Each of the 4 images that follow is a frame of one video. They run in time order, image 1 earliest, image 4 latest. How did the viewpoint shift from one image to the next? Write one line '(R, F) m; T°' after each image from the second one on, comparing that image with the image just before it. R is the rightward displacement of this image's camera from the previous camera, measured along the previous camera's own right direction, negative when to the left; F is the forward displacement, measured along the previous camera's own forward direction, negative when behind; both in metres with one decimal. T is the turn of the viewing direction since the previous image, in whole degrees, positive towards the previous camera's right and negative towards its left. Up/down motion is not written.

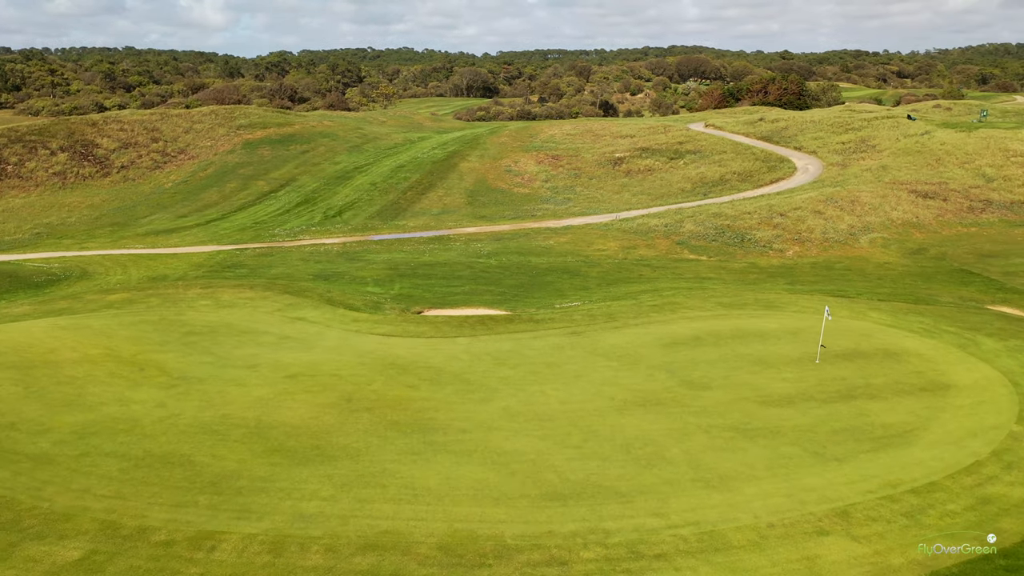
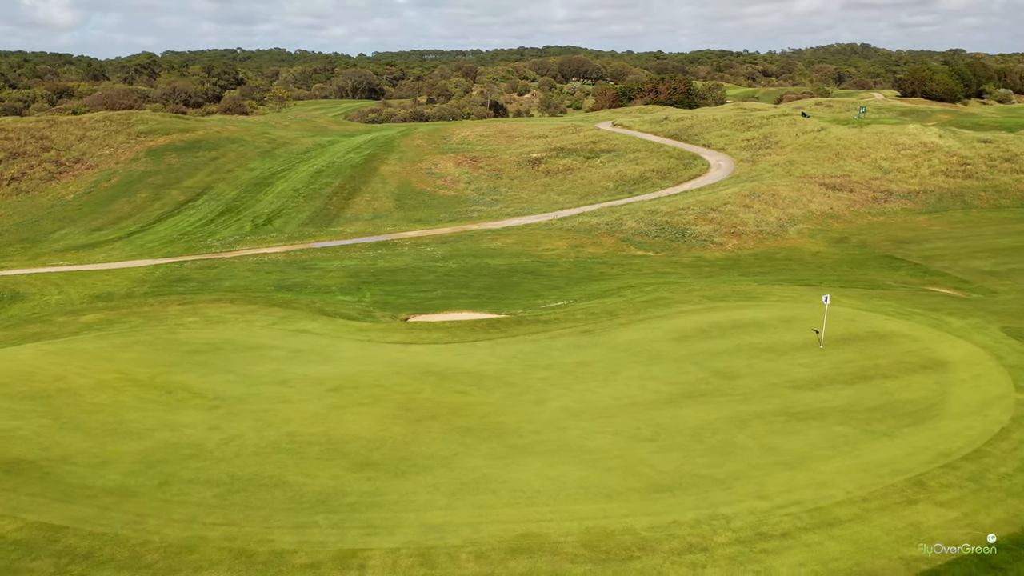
(-3.1, -0.1) m; +8°
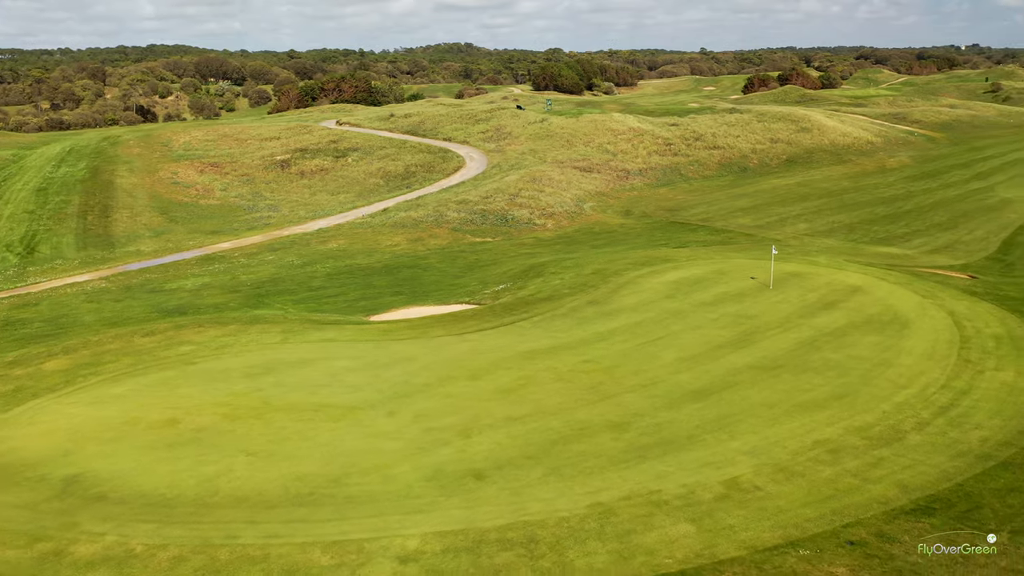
(-9.5, +0.8) m; +25°
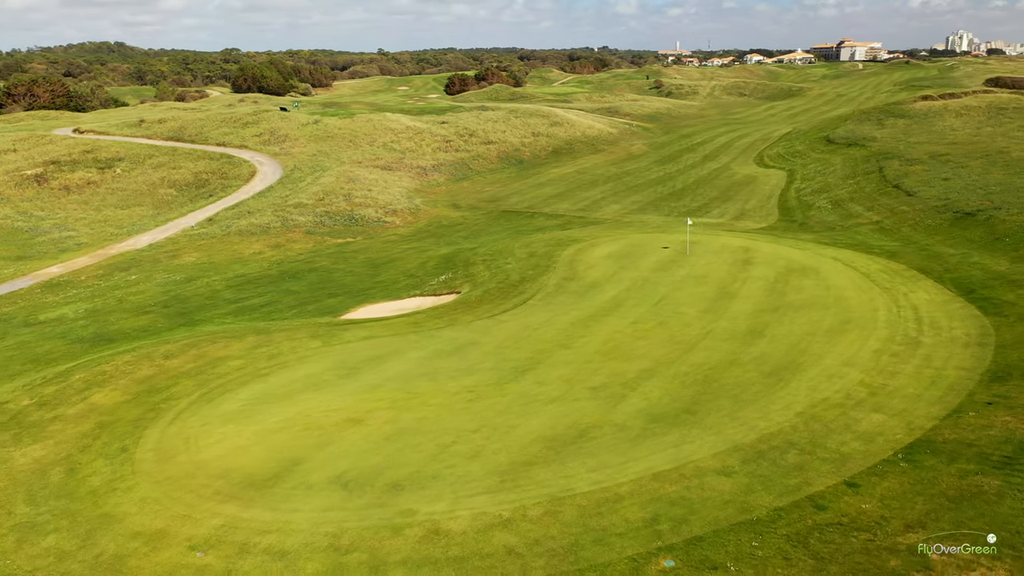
(-8.5, -0.2) m; +22°
